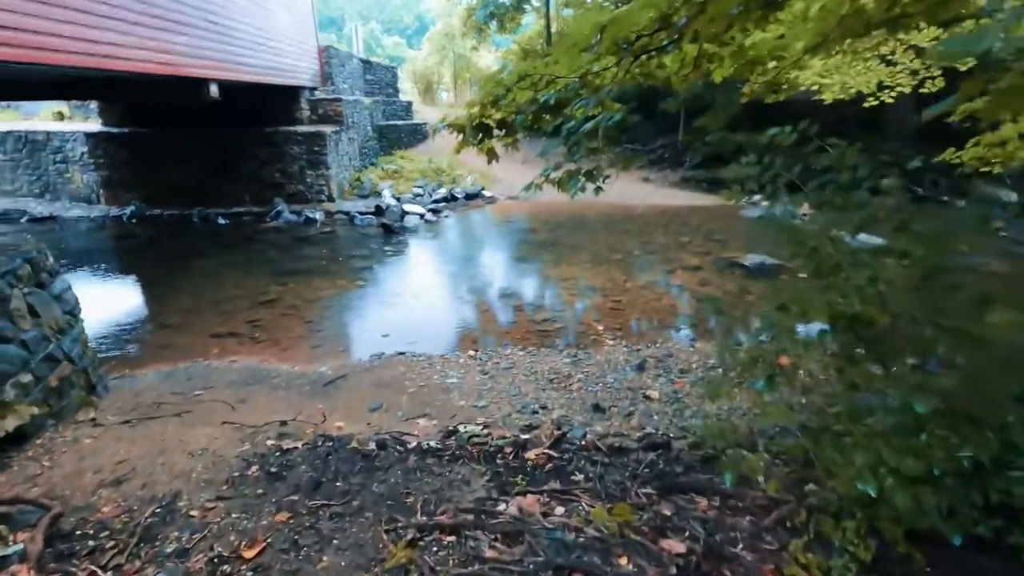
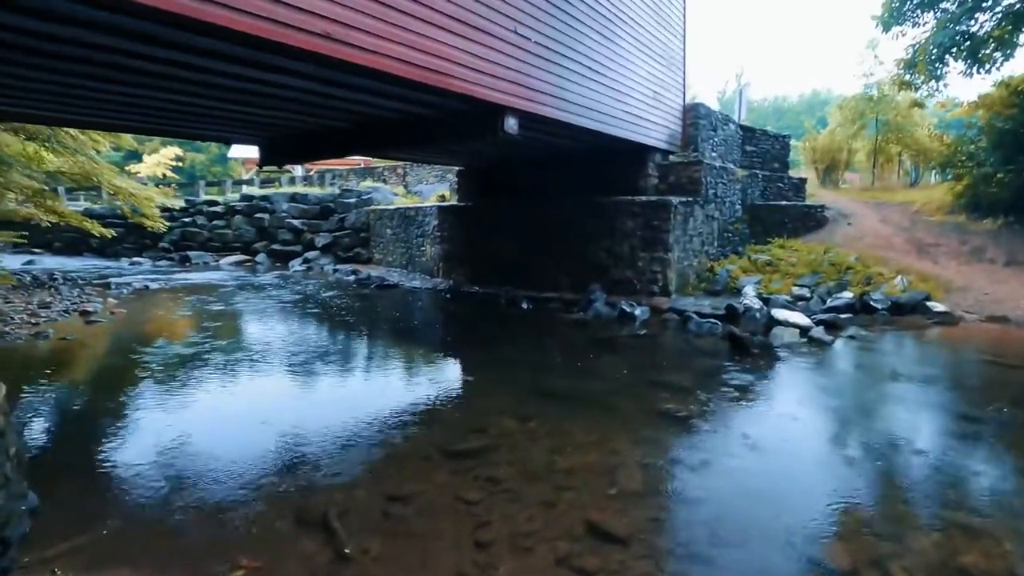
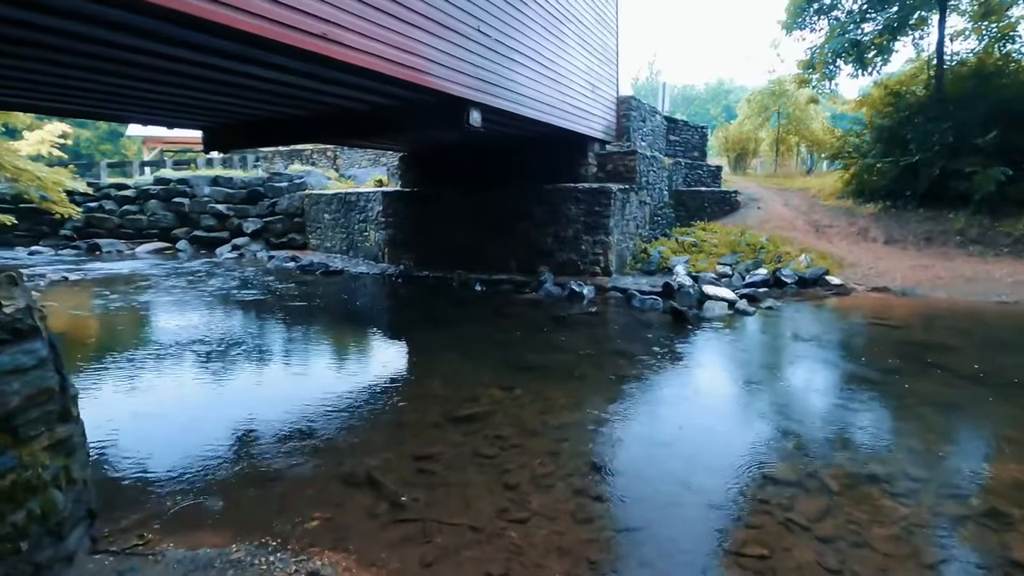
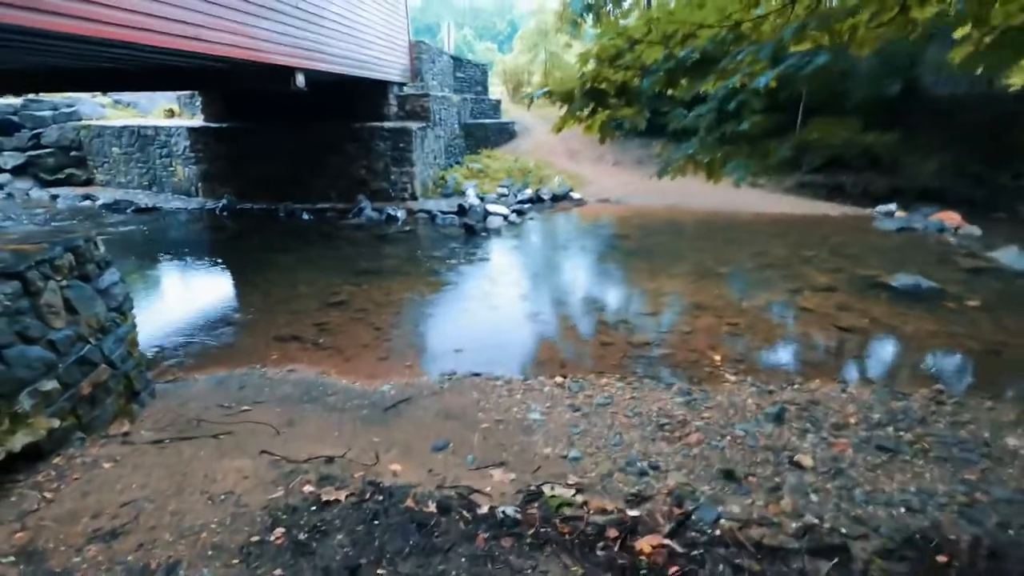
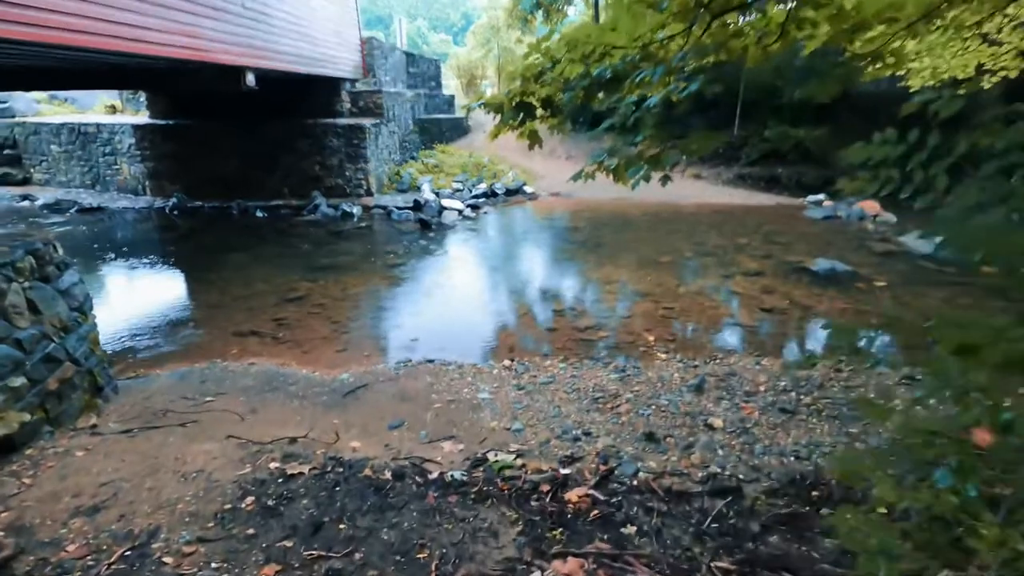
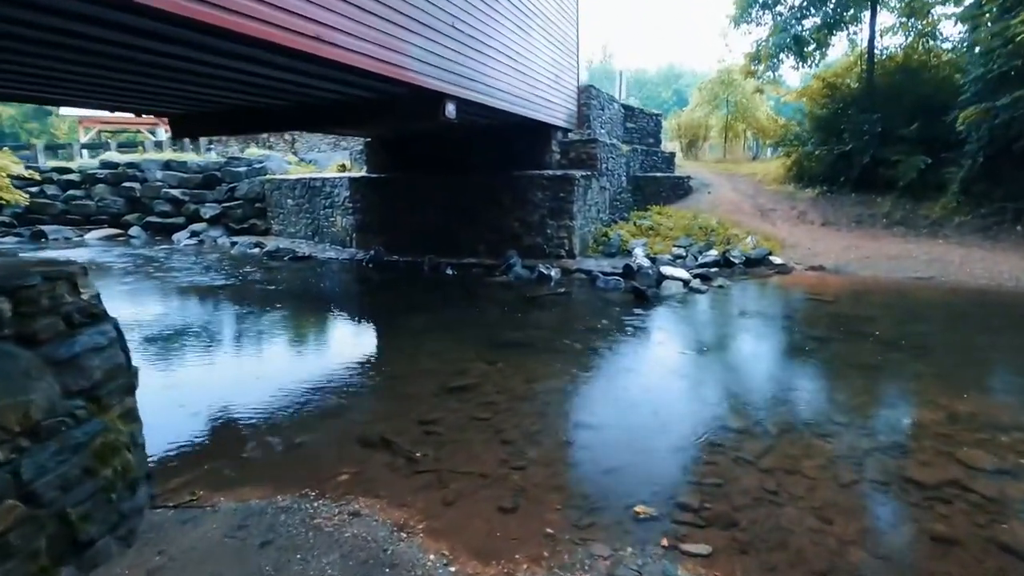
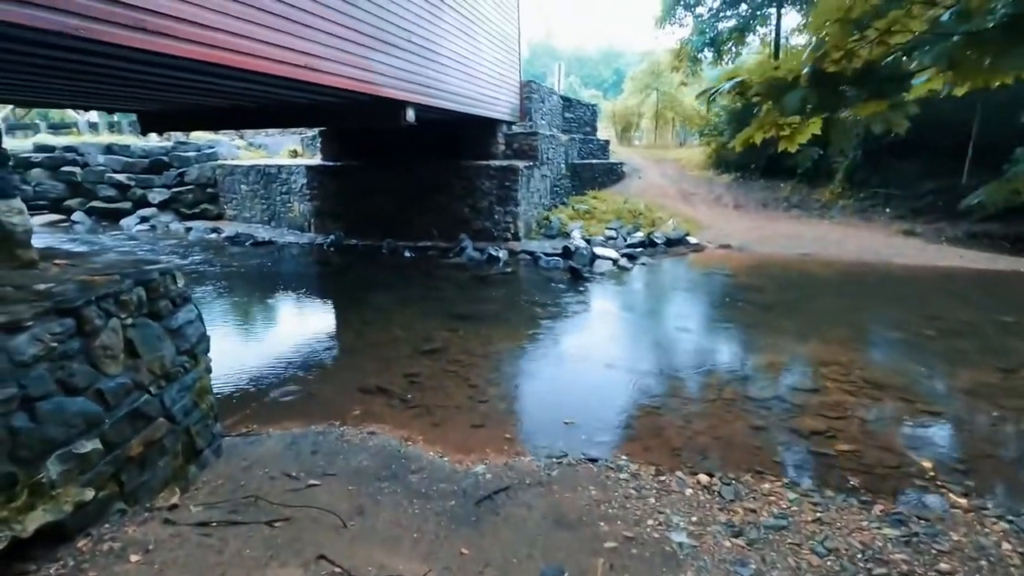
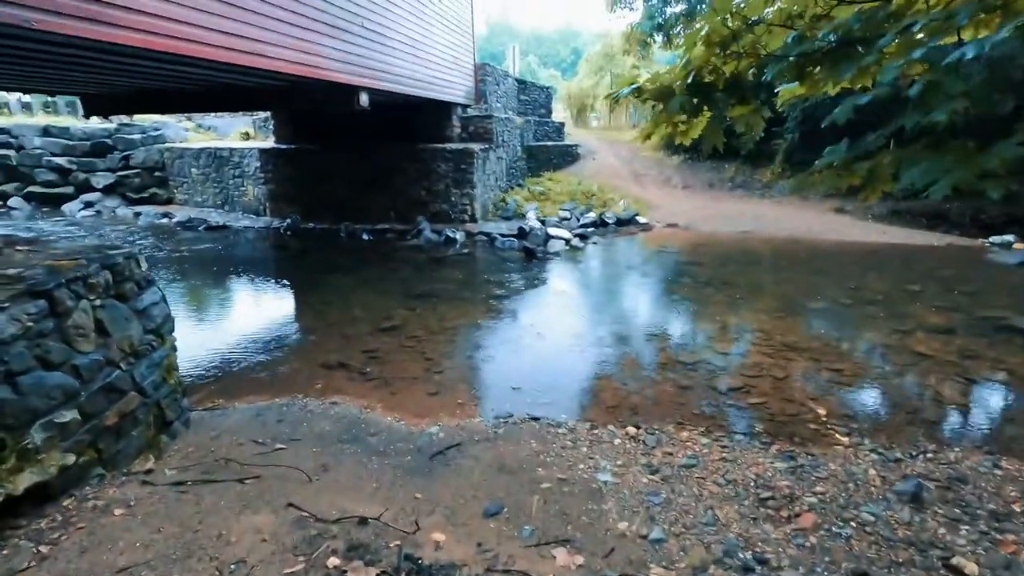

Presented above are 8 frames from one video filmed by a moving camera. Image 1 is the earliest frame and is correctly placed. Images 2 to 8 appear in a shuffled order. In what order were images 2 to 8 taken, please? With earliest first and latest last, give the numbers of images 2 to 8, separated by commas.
5, 4, 8, 7, 6, 3, 2
